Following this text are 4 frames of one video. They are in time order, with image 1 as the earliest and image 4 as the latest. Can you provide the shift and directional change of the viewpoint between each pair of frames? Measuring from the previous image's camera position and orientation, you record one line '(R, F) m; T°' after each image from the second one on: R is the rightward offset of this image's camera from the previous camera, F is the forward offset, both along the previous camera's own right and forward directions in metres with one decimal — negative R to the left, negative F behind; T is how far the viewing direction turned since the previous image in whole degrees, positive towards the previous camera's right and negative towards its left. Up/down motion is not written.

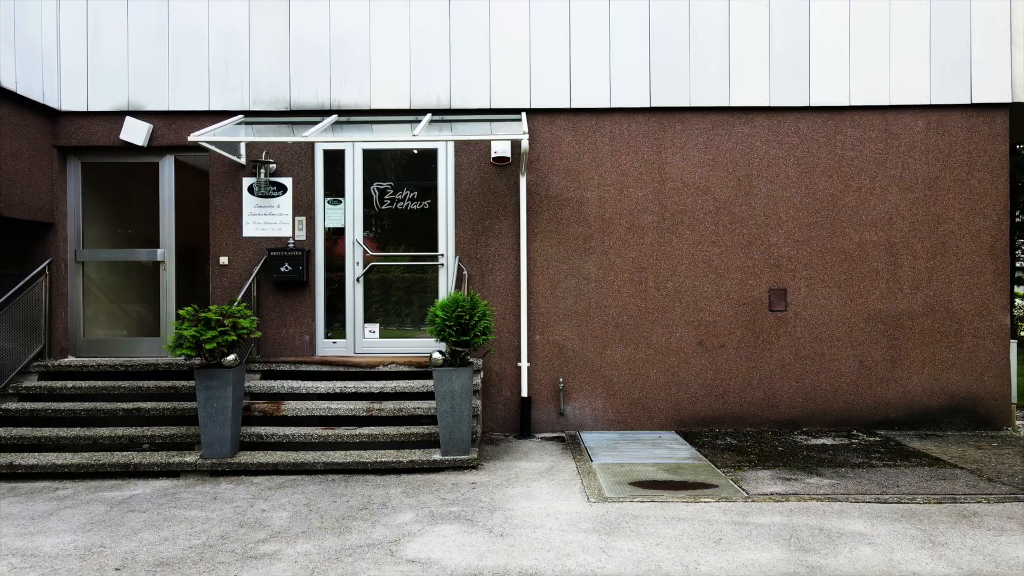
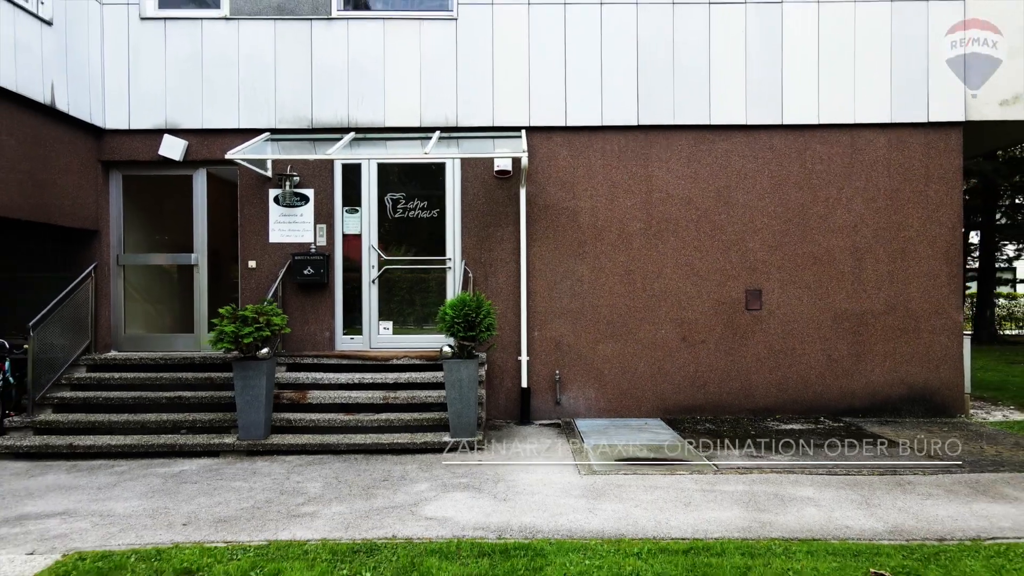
(0.0, -0.7) m; 0°
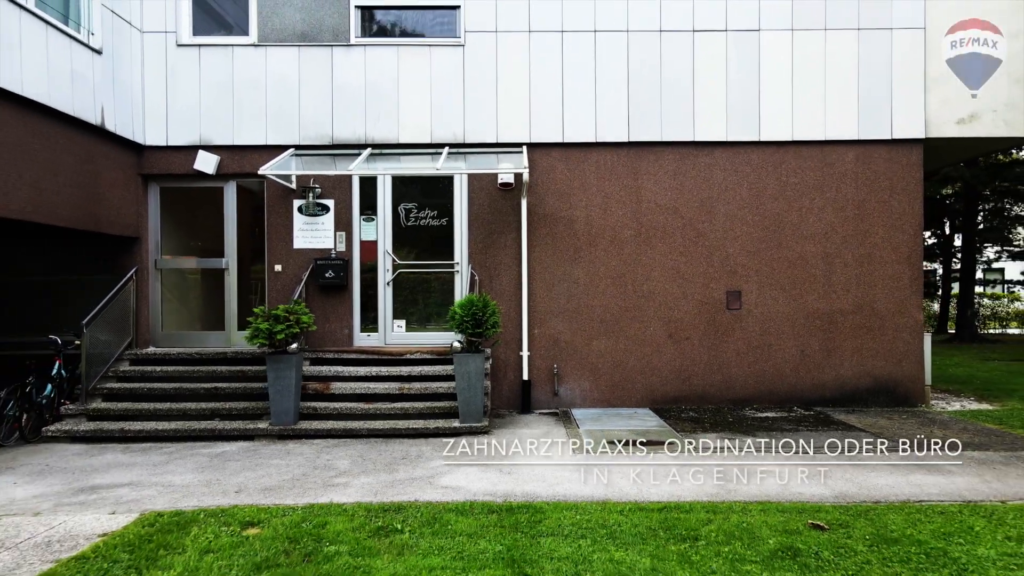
(-0.1, -0.7) m; 0°
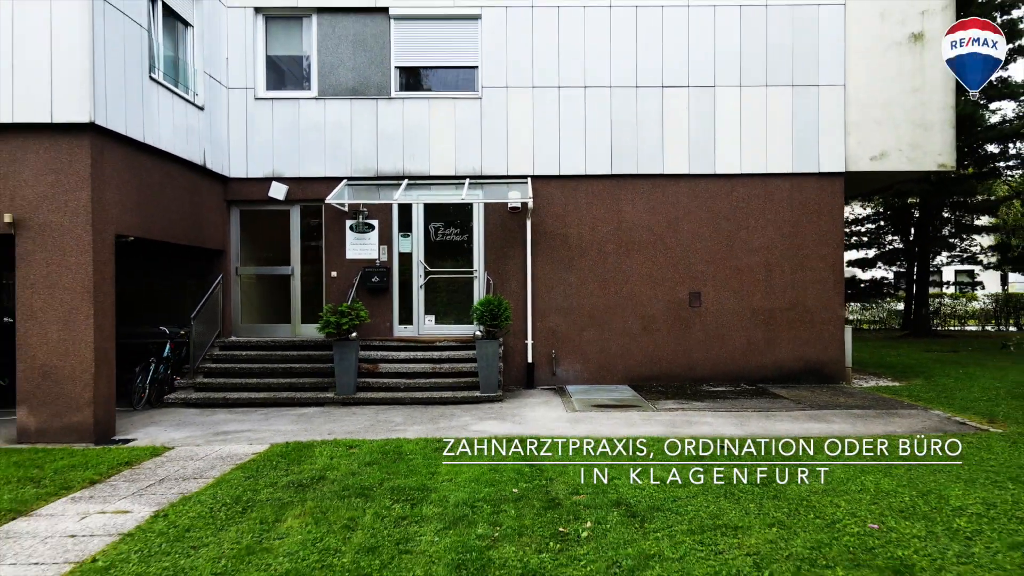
(-0.2, -2.1) m; 0°
